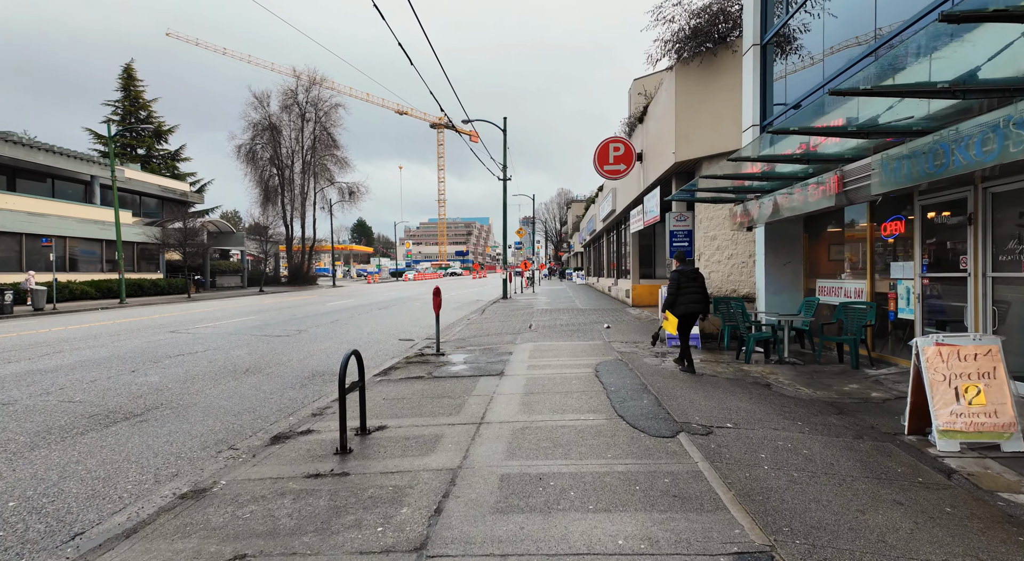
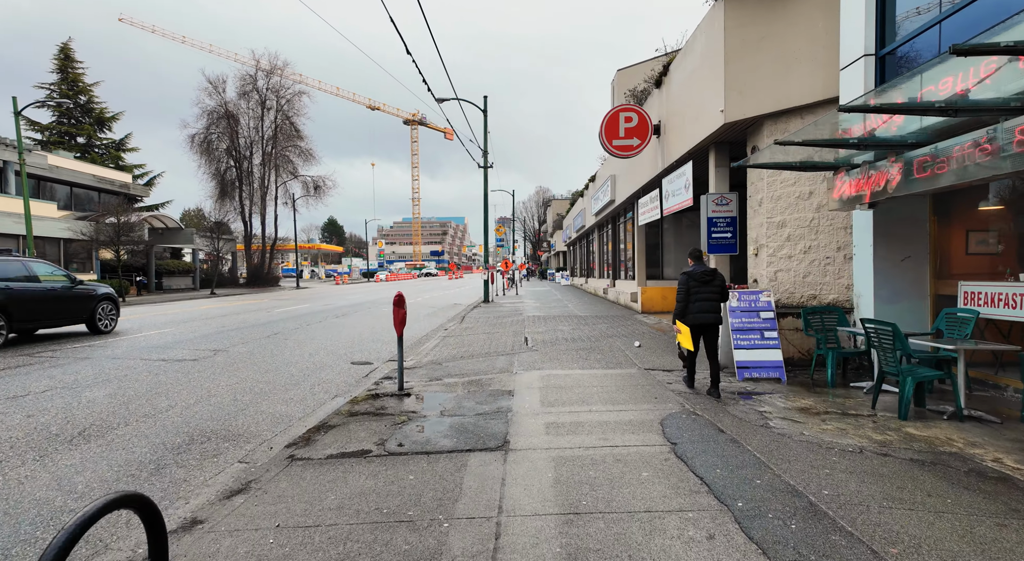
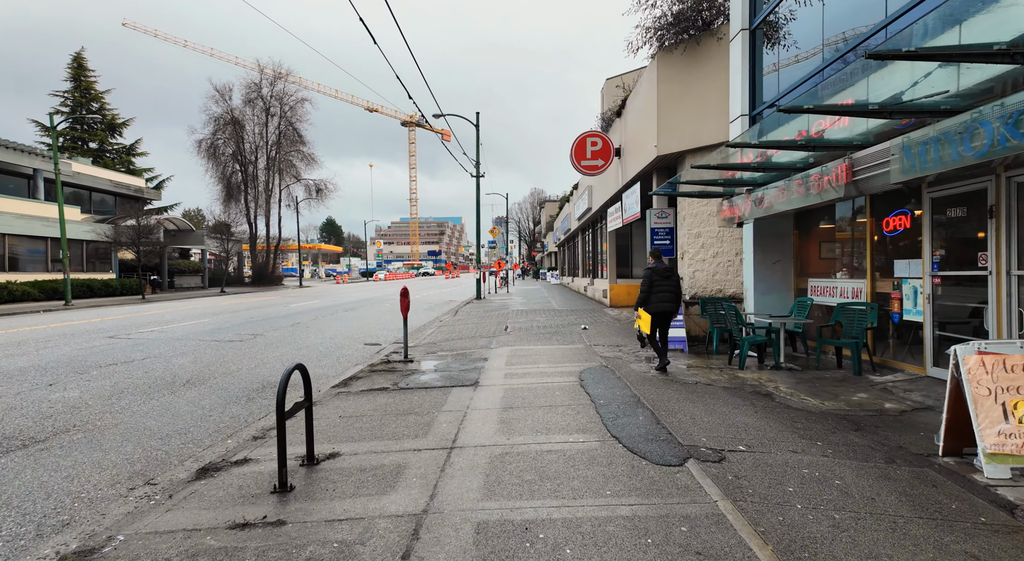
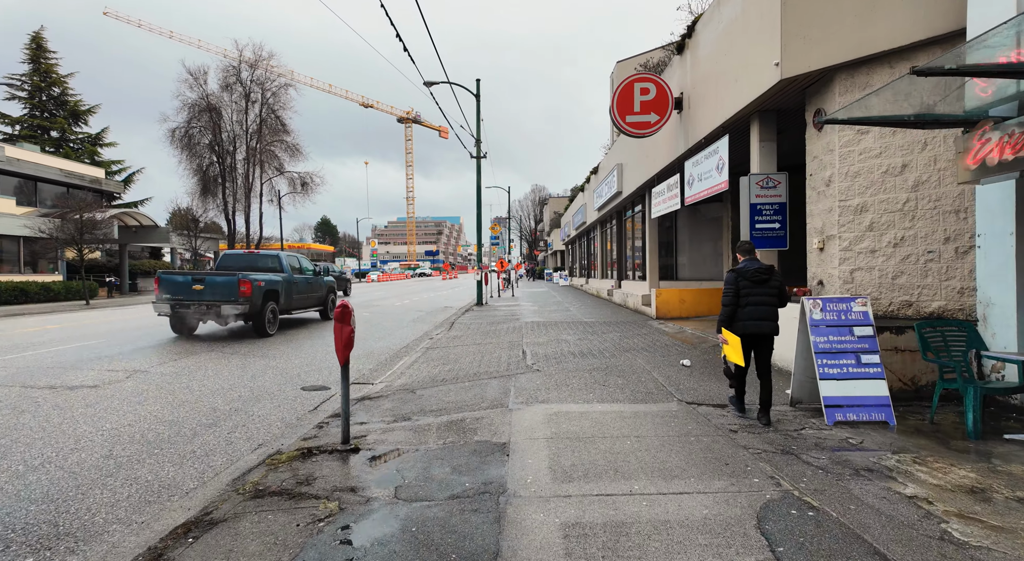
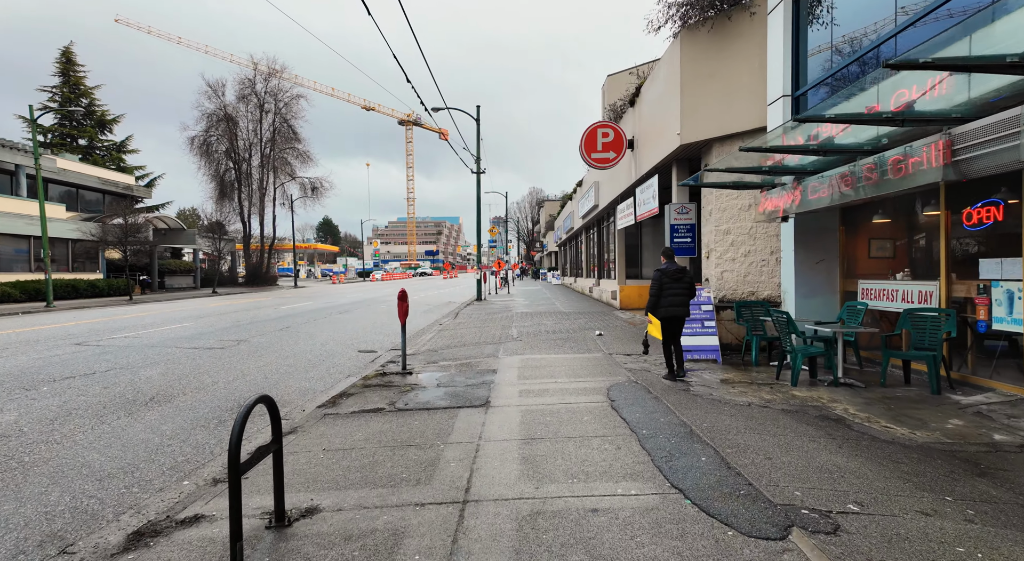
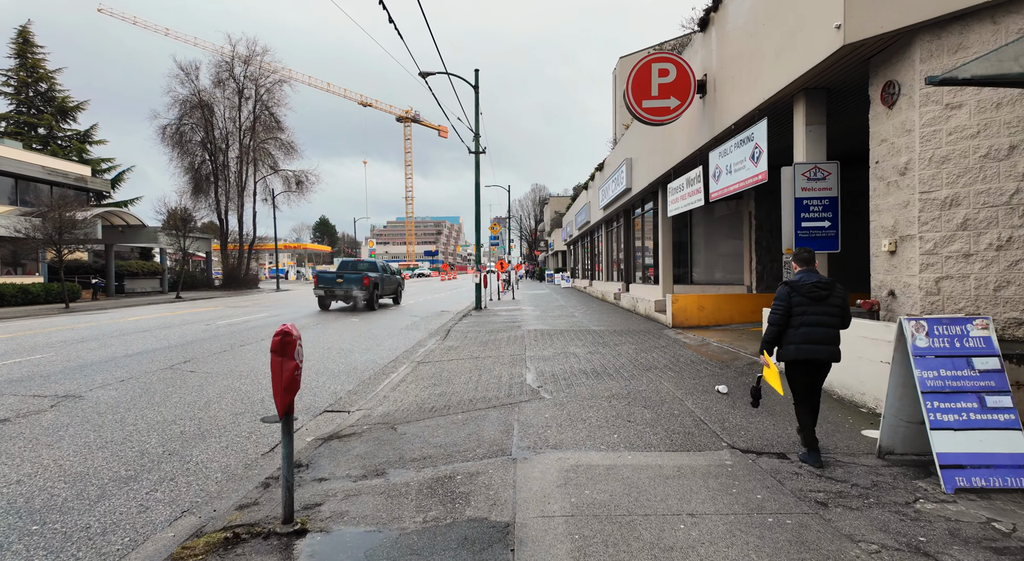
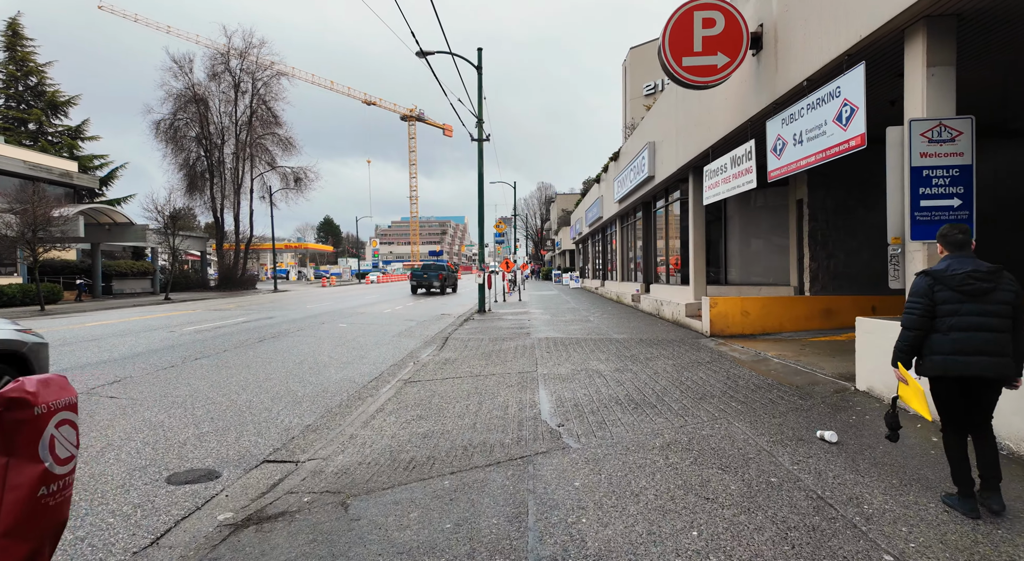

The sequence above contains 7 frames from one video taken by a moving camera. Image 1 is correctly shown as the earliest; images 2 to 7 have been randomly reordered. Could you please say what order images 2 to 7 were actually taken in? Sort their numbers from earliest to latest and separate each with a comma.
3, 5, 2, 4, 6, 7
